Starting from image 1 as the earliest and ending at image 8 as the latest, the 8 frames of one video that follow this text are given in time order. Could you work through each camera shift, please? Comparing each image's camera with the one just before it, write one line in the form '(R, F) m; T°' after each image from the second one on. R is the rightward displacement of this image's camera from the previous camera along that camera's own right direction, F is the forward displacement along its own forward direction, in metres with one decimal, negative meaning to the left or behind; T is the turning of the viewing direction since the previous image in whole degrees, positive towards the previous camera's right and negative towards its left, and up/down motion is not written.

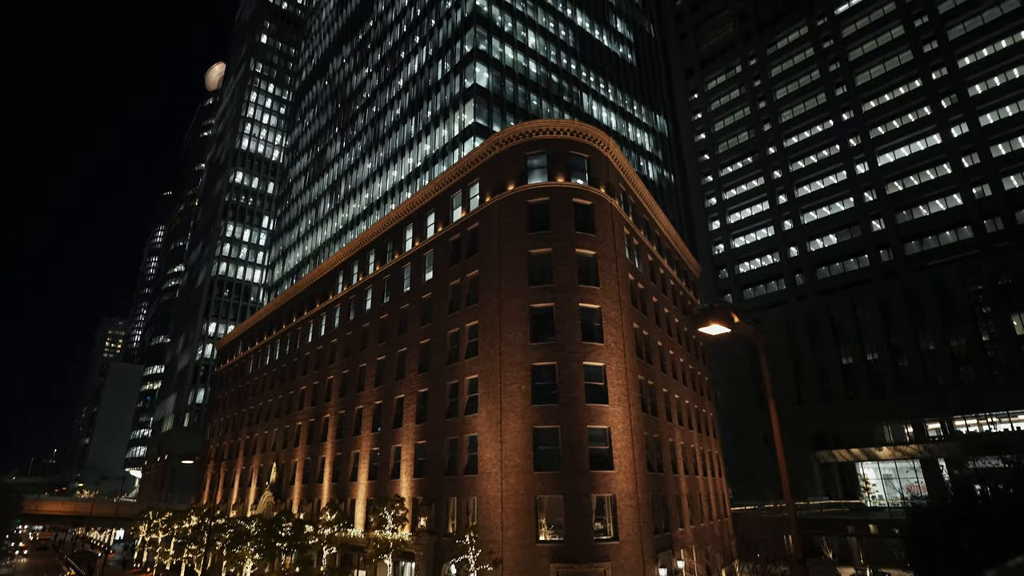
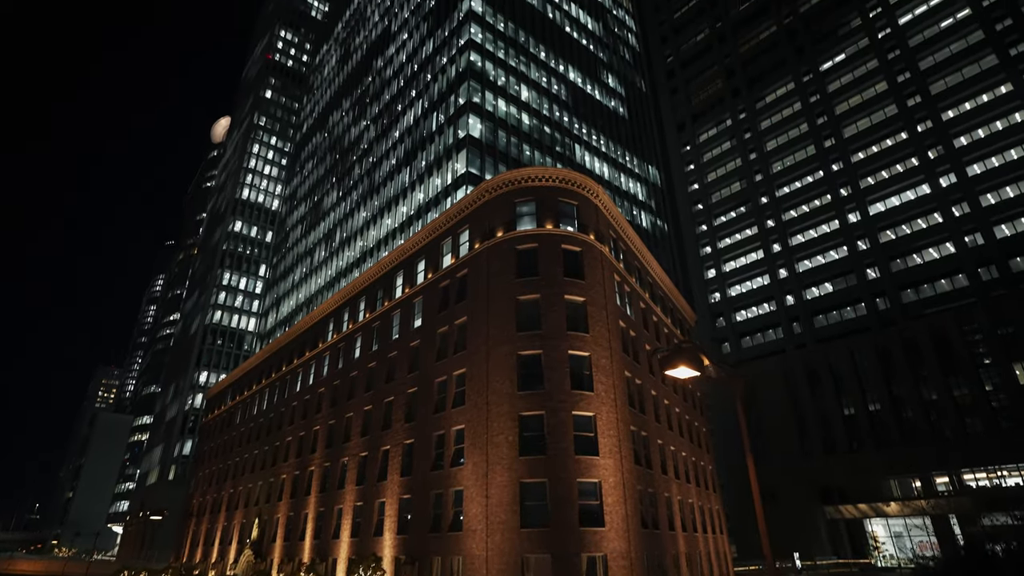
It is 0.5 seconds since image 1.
(+0.8, +0.6) m; 0°
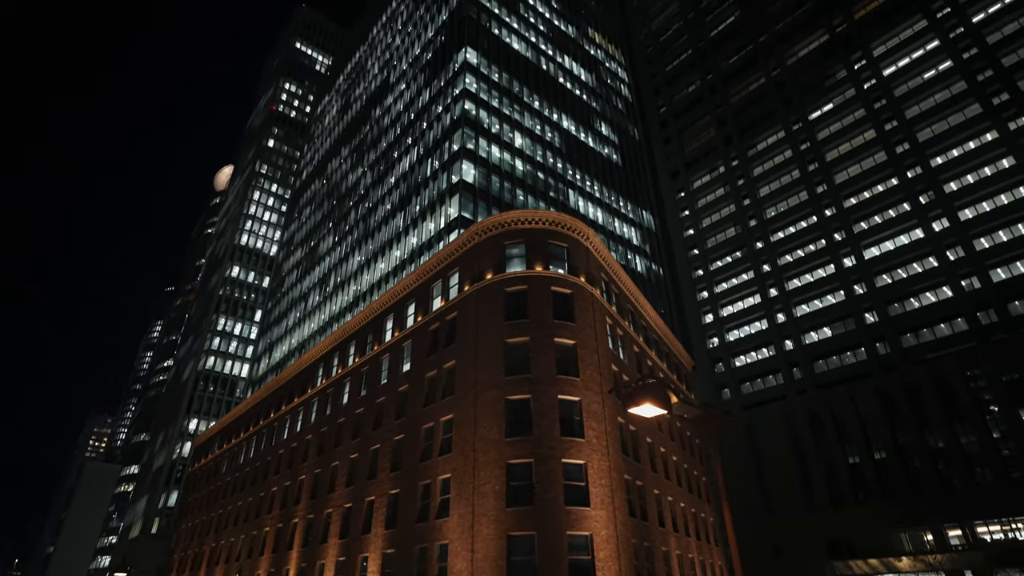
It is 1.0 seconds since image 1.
(+0.7, +0.6) m; 0°
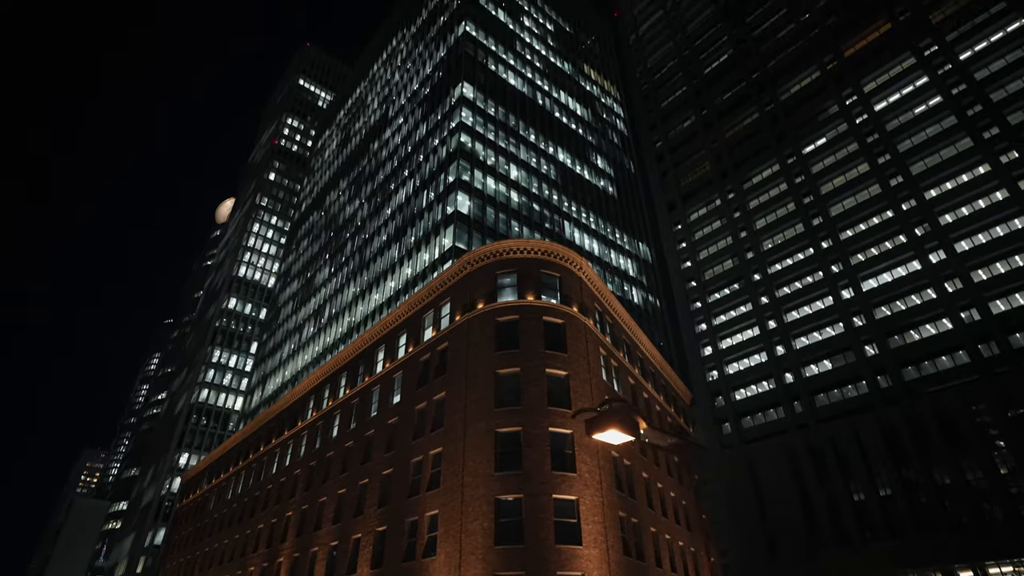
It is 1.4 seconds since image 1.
(+0.6, +0.4) m; 0°
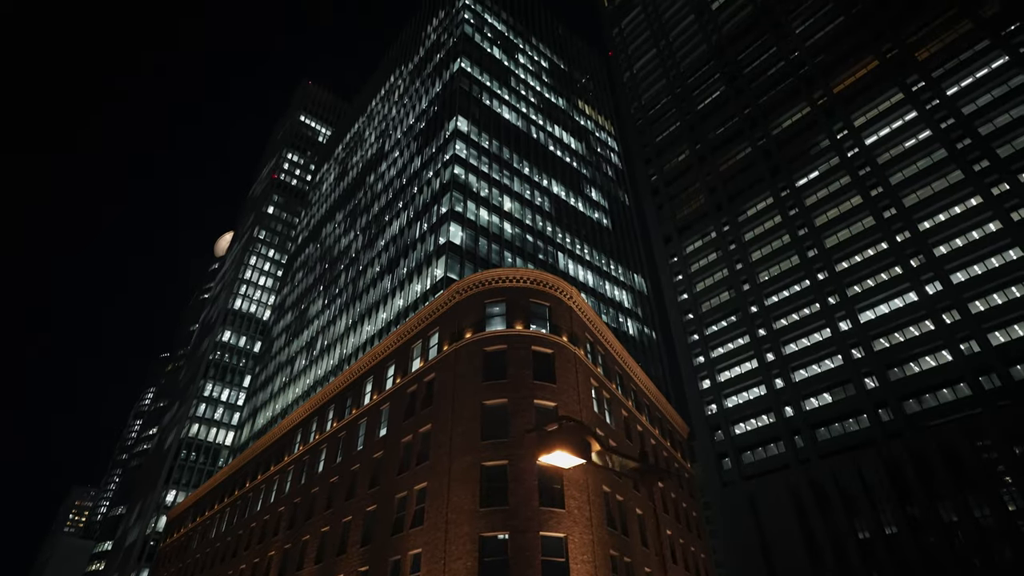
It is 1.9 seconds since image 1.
(+0.8, +0.5) m; 0°
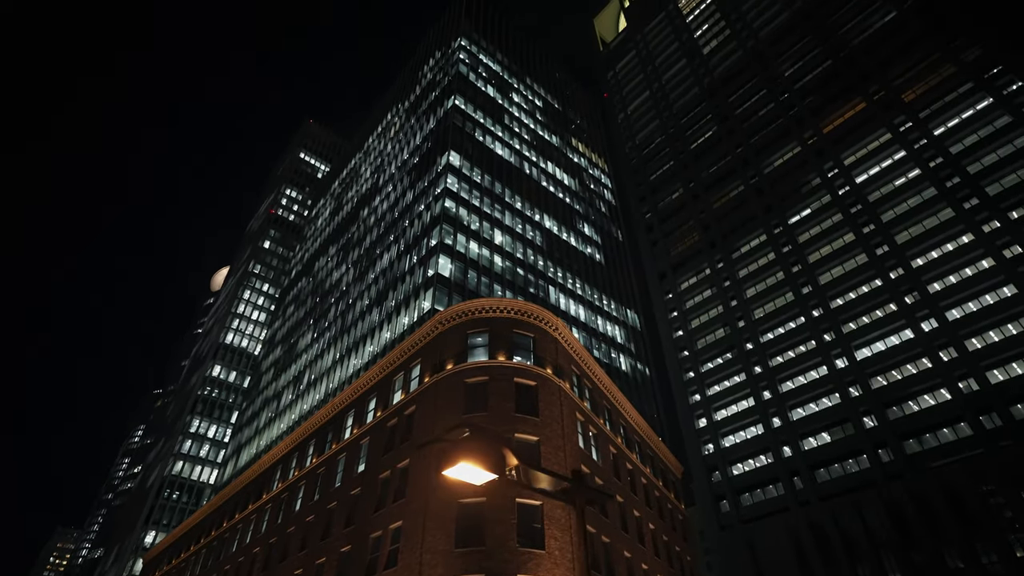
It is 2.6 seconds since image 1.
(+1.0, +0.7) m; 0°
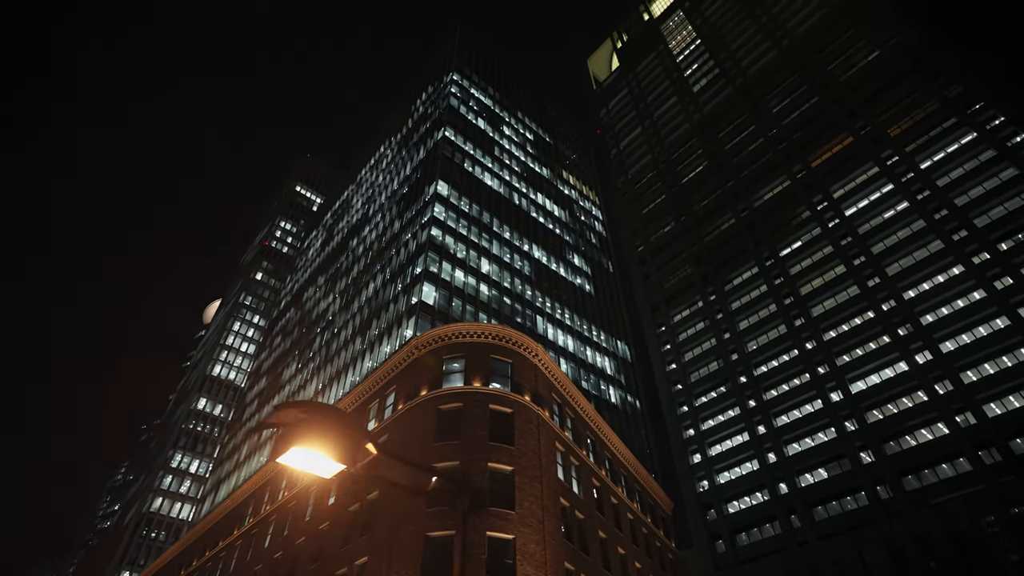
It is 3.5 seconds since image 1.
(+1.3, +0.8) m; 0°
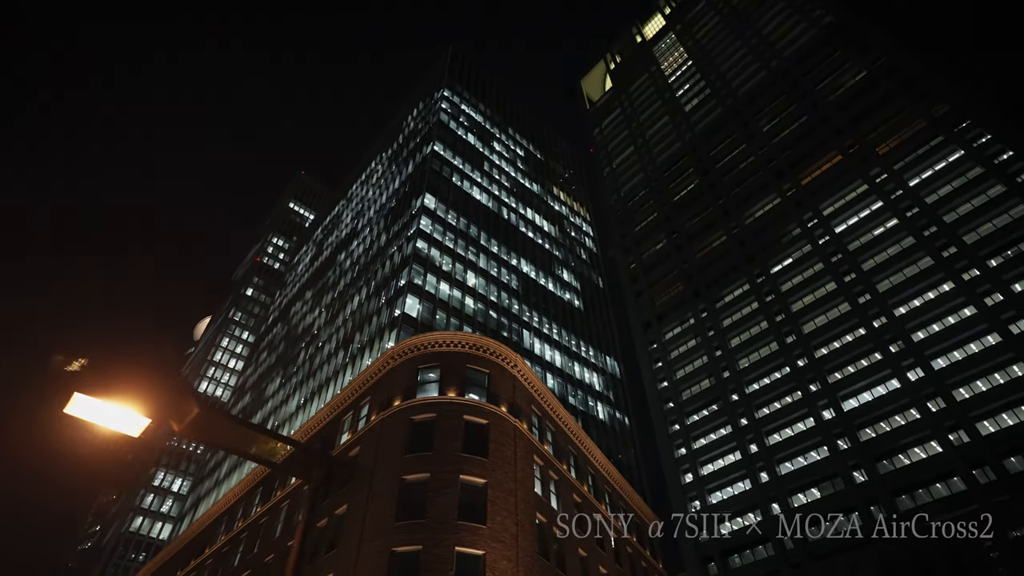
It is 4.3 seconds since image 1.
(+1.2, +0.7) m; 0°
